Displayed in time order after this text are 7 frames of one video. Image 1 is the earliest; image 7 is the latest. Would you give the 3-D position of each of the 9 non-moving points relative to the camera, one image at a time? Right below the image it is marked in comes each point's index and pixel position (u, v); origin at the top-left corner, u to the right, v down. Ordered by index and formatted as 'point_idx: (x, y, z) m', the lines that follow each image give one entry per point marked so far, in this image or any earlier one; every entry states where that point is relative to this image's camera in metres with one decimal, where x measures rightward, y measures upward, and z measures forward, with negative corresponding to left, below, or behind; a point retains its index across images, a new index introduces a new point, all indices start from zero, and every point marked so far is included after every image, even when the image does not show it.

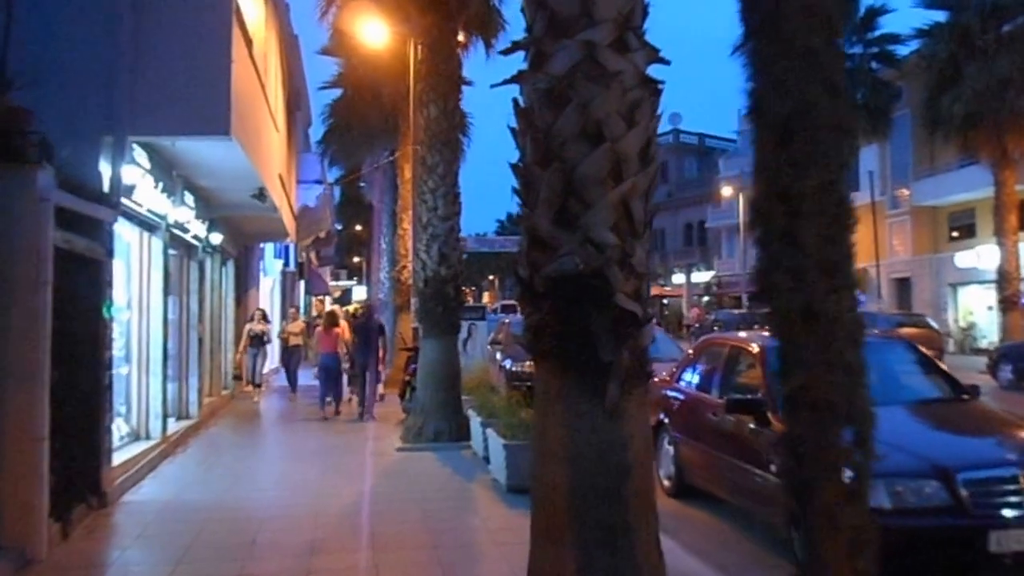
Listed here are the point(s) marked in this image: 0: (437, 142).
0: (-1.0, +2.0, +15.1) m
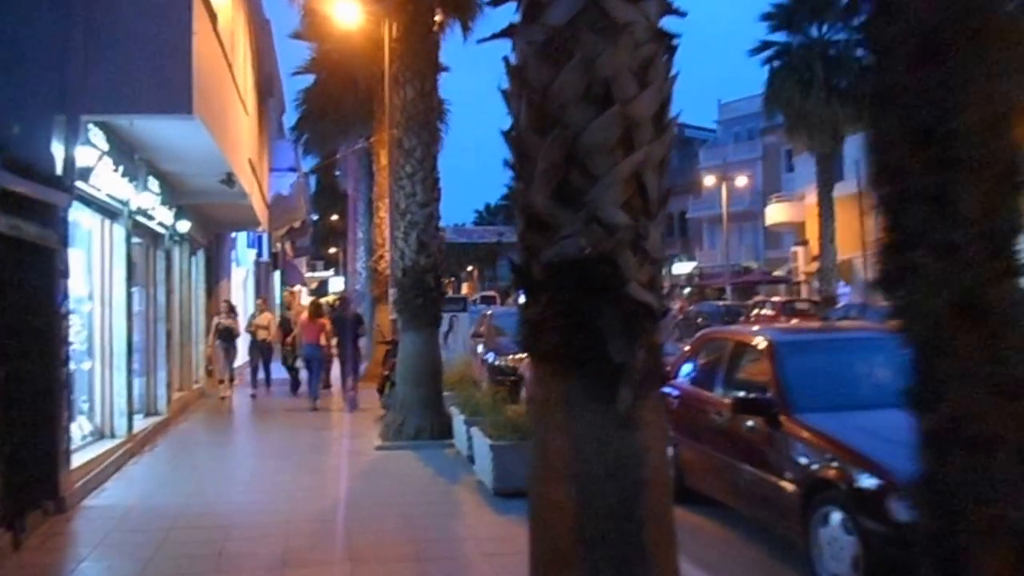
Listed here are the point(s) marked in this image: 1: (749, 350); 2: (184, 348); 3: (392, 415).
0: (-1.2, +2.1, +14.4) m
1: (+1.7, -0.4, +8.4) m
2: (-5.1, -0.9, +18.1) m
3: (-1.5, -1.6, +14.3) m
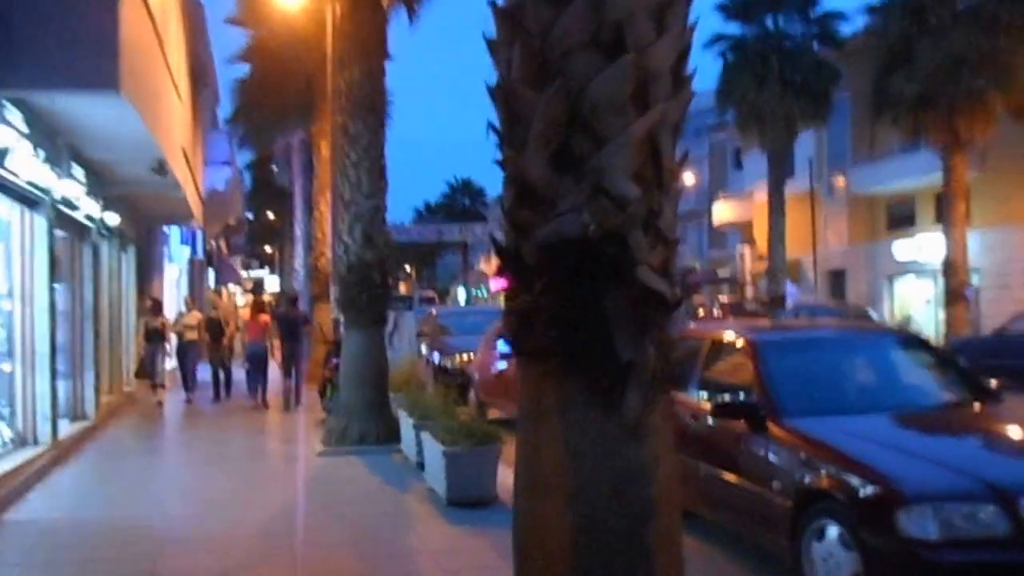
0: (-1.8, +2.1, +13.7) m
1: (+1.4, -0.4, +7.9) m
2: (-5.9, -0.9, +17.2) m
3: (-2.1, -1.6, +13.6) m
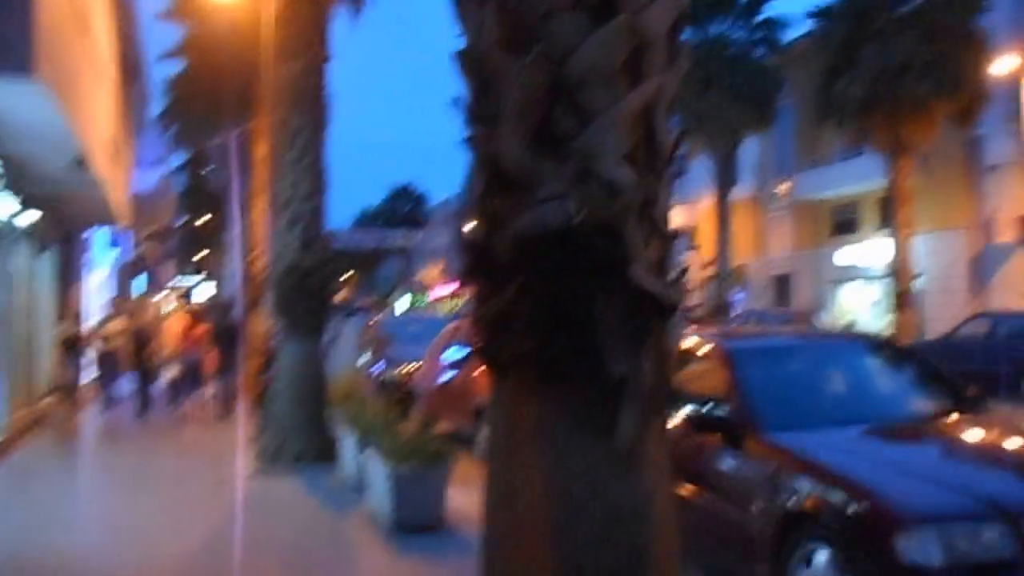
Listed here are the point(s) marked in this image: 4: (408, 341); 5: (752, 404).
0: (-2.4, +2.1, +13.0) m
1: (+1.1, -0.4, +7.4) m
2: (-6.7, -1.0, +16.3) m
3: (-2.7, -1.6, +12.9) m
4: (-1.8, -0.9, +20.0) m
5: (+1.3, -0.7, +6.6) m
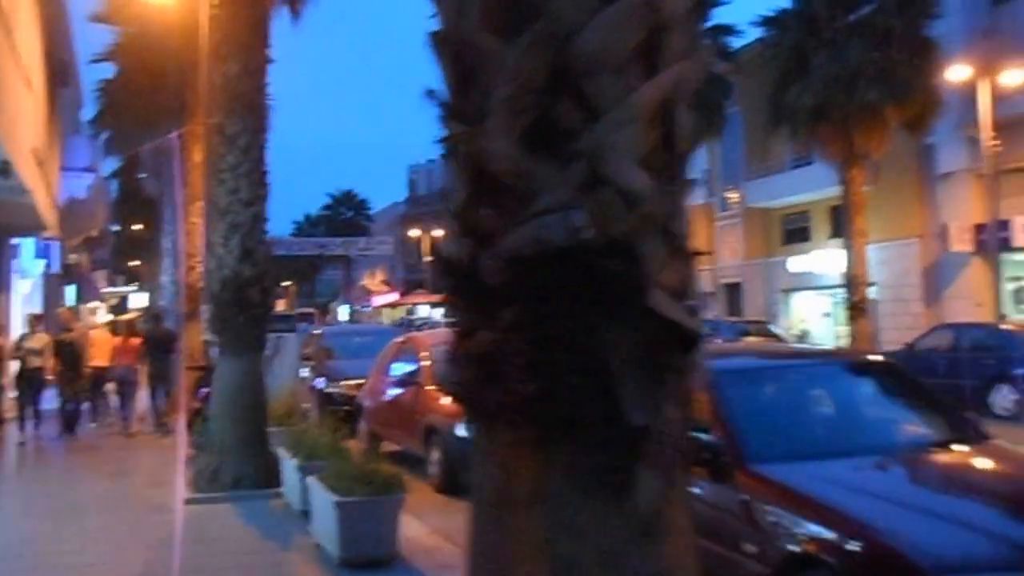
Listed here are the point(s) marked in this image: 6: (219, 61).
0: (-2.9, +1.9, +12.3) m
1: (+0.9, -0.5, +6.8) m
2: (-7.4, -1.1, +15.3) m
3: (-3.2, -1.8, +12.1) m
4: (-2.7, -1.1, +19.3) m
5: (+1.1, -0.8, +6.1) m
6: (-3.1, +2.4, +12.4) m
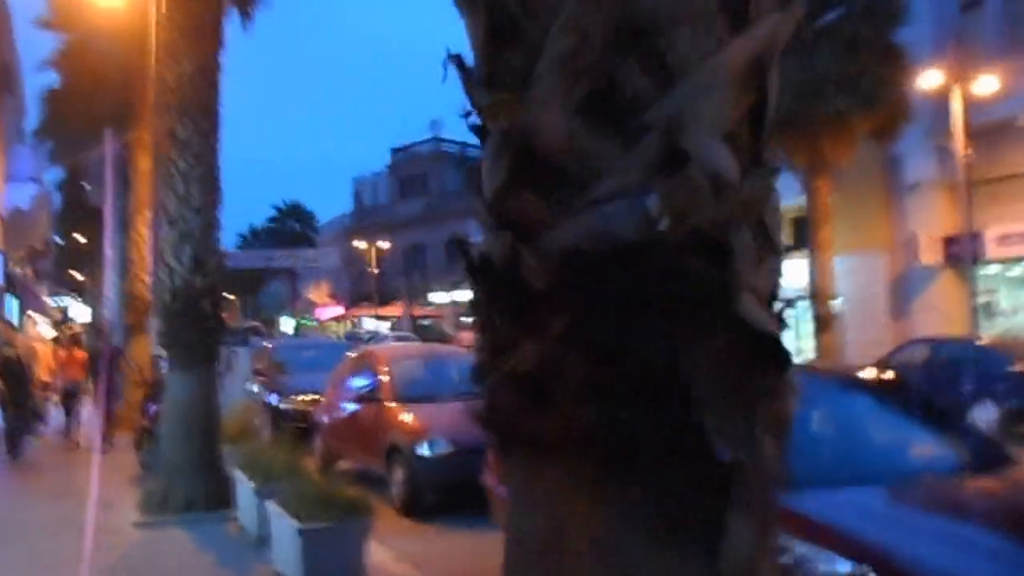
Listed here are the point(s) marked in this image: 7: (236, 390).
0: (-3.2, +1.8, +11.7) m
1: (+0.8, -0.6, +6.4) m
2: (-7.8, -1.3, +14.5) m
3: (-3.5, -1.9, +11.5) m
4: (-3.3, -1.3, +18.7) m
5: (+1.1, -0.8, +5.7) m
6: (-3.5, +2.3, +11.9) m
7: (-4.7, -1.7, +19.8) m
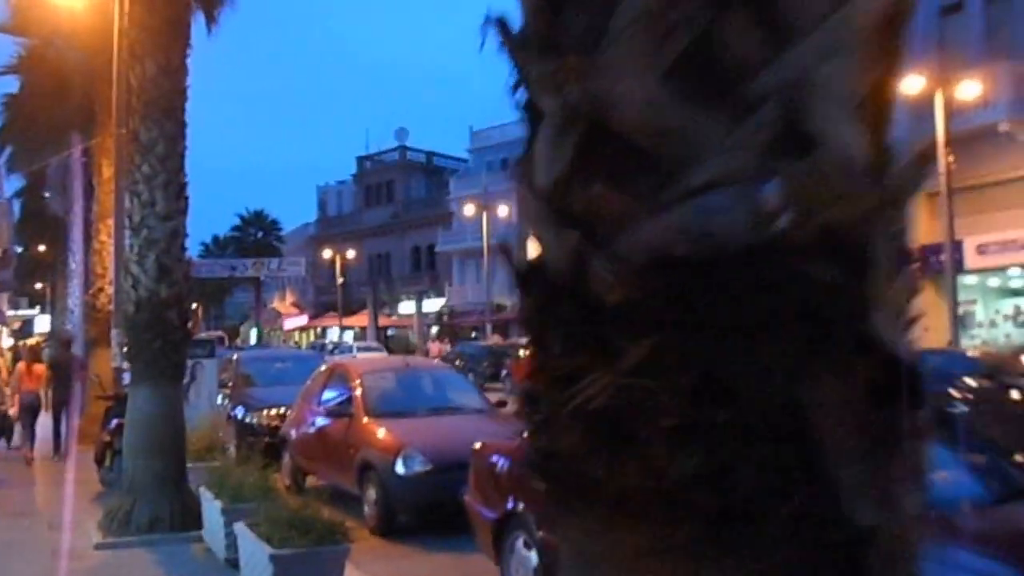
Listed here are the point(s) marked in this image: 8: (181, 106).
0: (-3.4, +1.7, +11.3) m
1: (+0.7, -0.7, +6.0) m
2: (-8.1, -1.4, +13.9) m
3: (-3.7, -2.0, +11.0) m
4: (-3.7, -1.5, +18.2) m
5: (+1.0, -0.9, +5.3) m
6: (-3.7, +2.2, +11.4) m
7: (-5.1, -1.9, +19.2) m
8: (-3.3, +1.8, +11.5) m
